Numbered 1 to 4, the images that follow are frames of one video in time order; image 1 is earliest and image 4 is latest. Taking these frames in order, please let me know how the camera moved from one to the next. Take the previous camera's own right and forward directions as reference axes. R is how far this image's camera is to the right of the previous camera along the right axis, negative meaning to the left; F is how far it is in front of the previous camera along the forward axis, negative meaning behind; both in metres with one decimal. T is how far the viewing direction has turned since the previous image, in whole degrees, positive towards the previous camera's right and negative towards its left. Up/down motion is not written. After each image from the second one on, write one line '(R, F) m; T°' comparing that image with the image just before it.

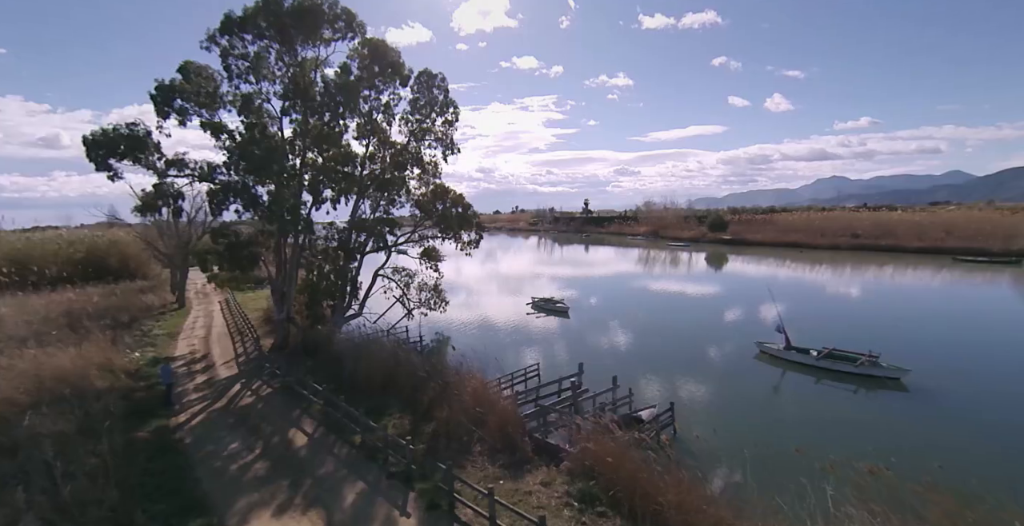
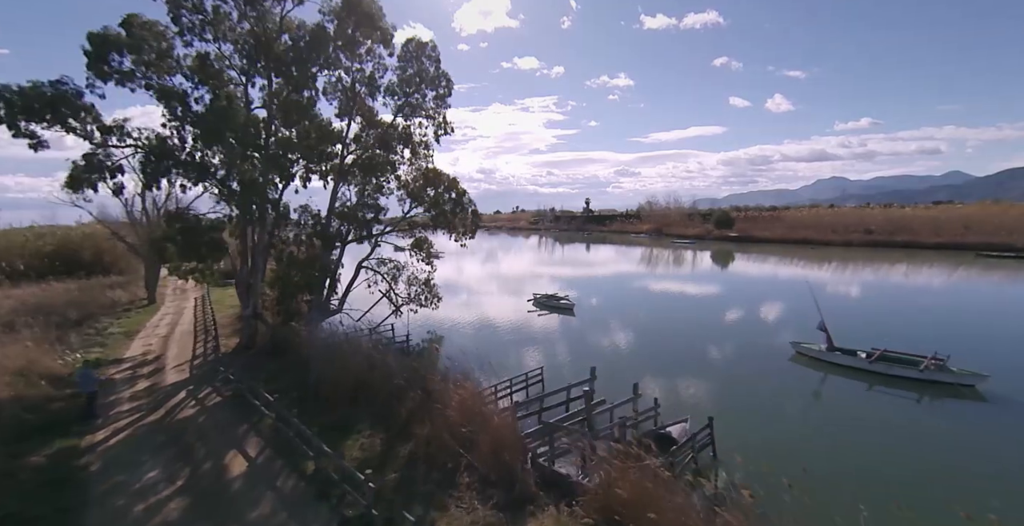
(+0.1, +2.1) m; 0°
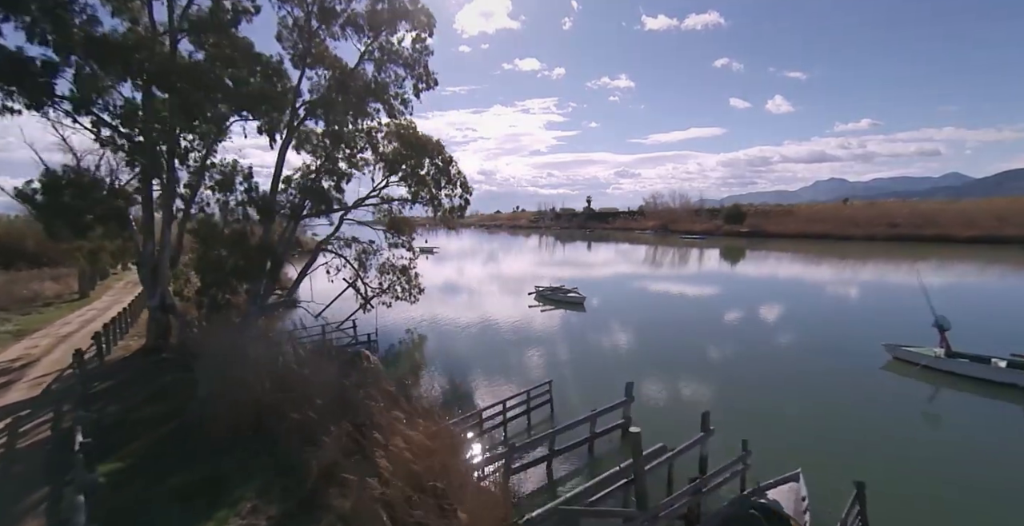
(+0.1, +3.7) m; 0°
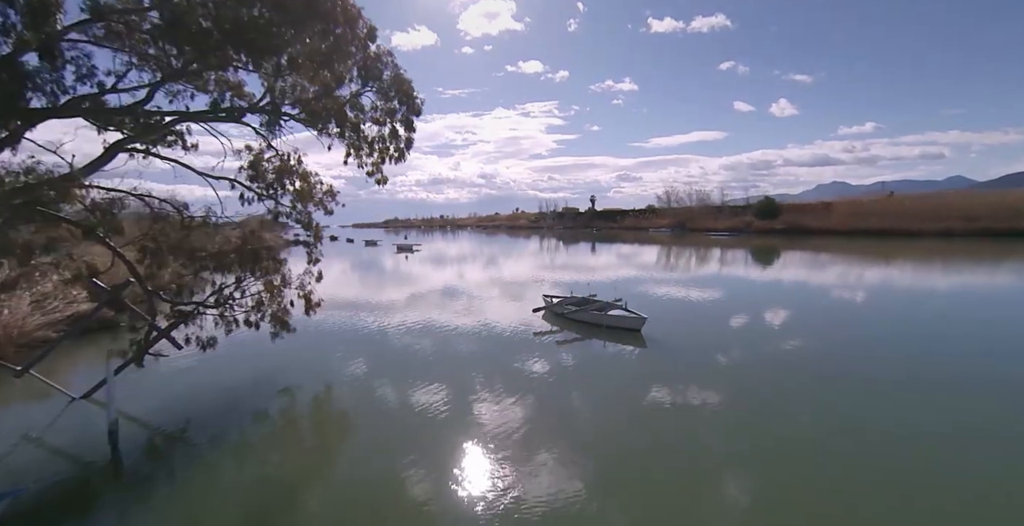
(+0.3, +8.8) m; 0°
